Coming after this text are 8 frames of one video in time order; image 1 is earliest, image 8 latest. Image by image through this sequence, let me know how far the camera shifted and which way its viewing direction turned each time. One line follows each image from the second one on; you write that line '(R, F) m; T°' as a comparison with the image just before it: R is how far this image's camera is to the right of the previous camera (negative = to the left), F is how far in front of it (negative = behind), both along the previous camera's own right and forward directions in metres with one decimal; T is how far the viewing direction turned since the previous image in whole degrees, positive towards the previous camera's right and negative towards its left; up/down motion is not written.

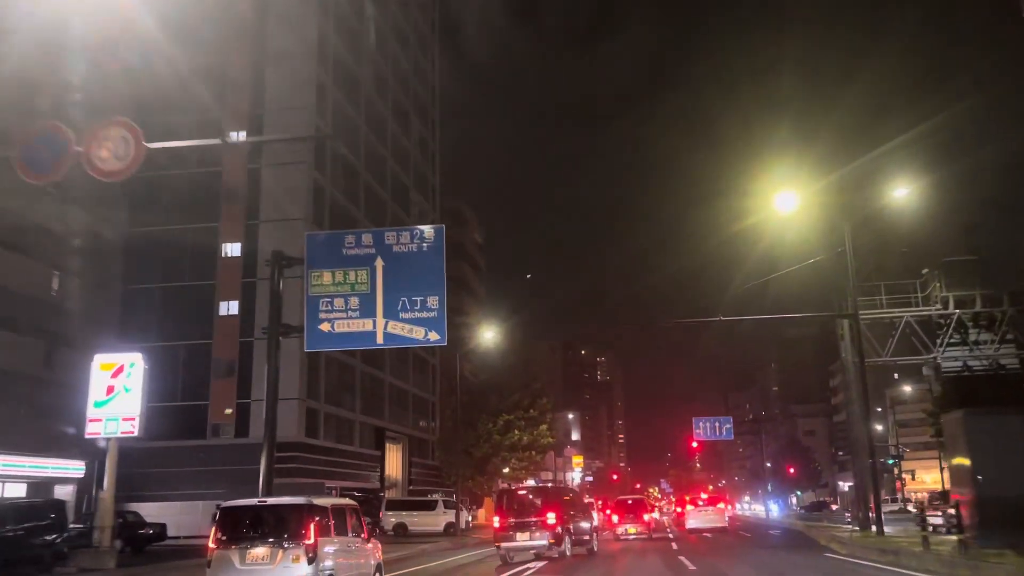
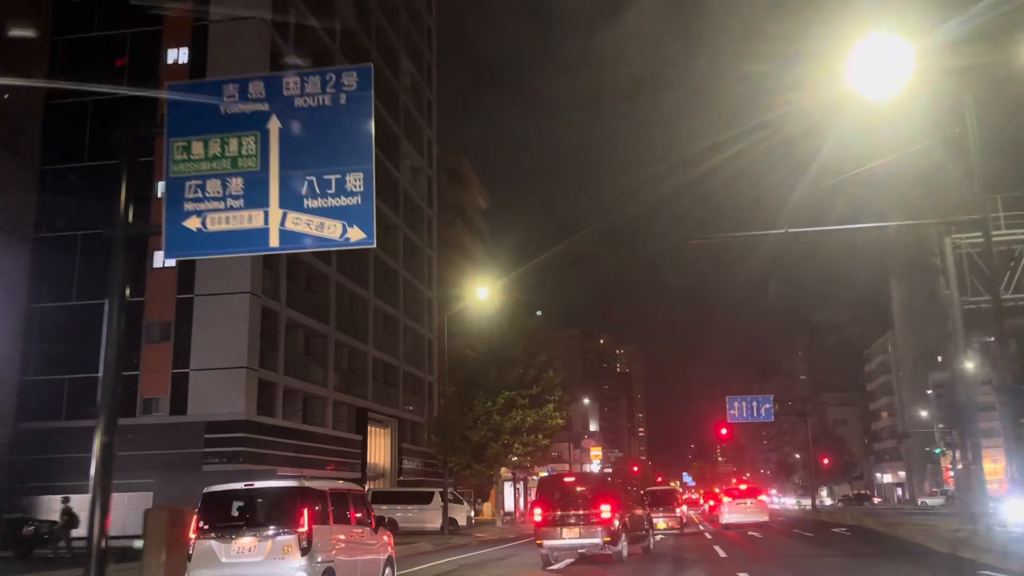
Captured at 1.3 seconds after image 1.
(+0.8, +7.6) m; -1°
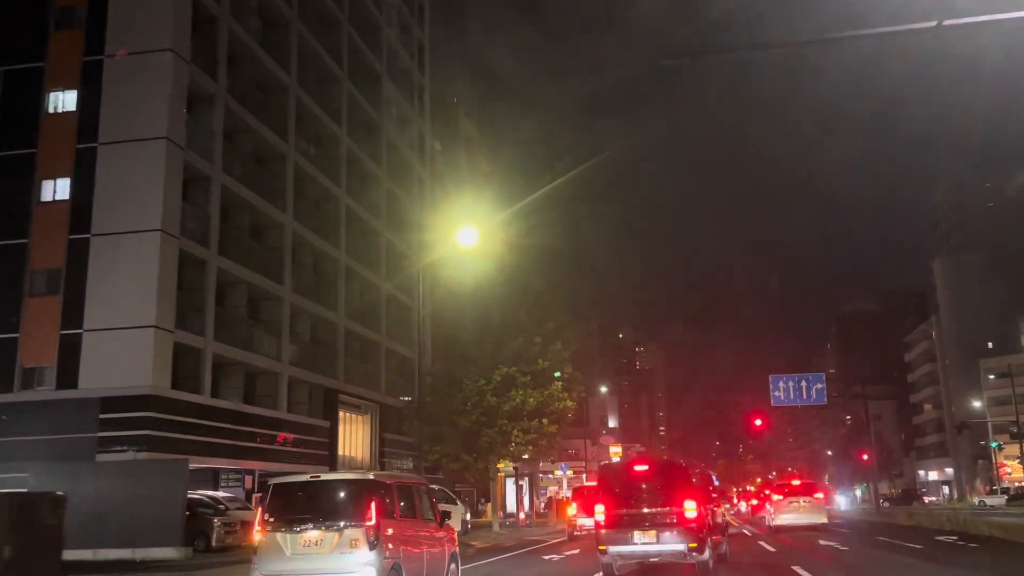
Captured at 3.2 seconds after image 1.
(+0.8, +7.9) m; -1°
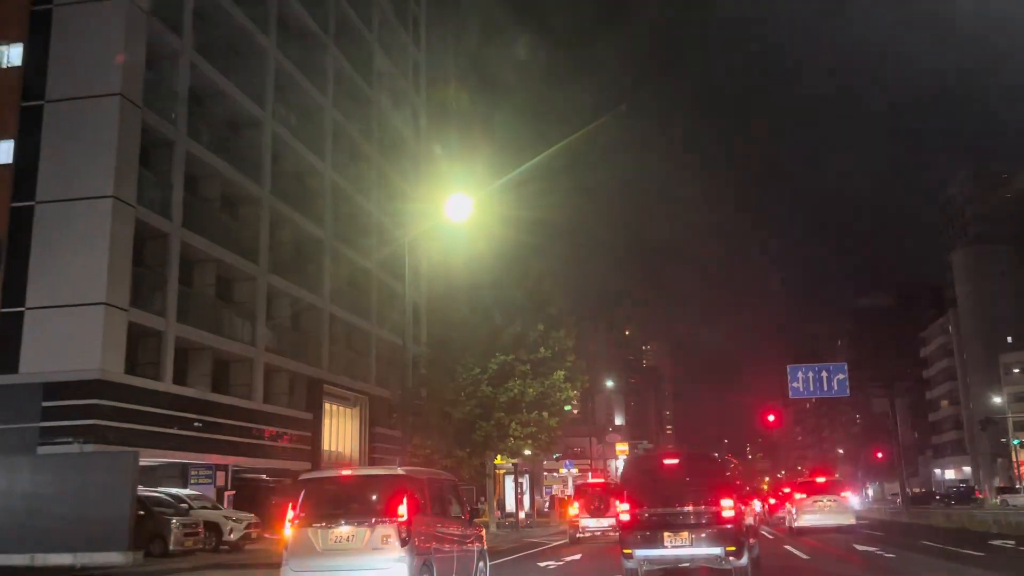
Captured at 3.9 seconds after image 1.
(+0.3, +2.8) m; 0°
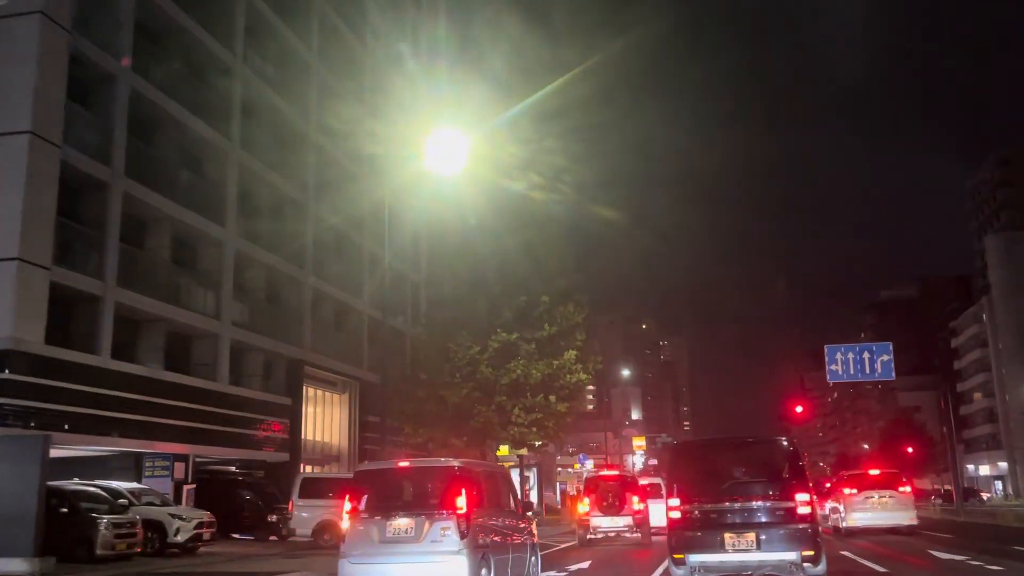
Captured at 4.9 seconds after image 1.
(+0.4, +3.9) m; -1°
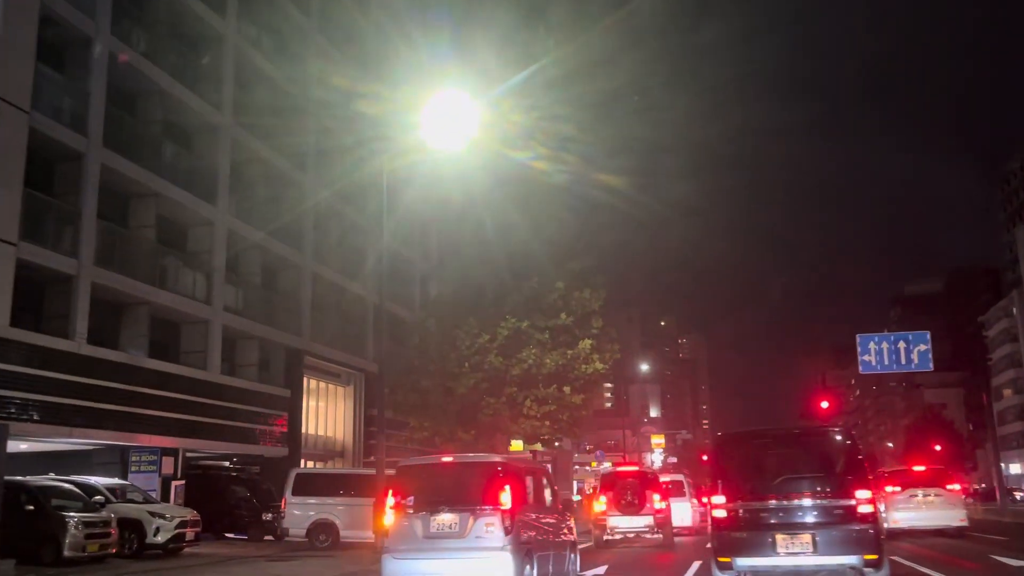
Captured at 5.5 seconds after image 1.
(+0.2, +1.9) m; -1°
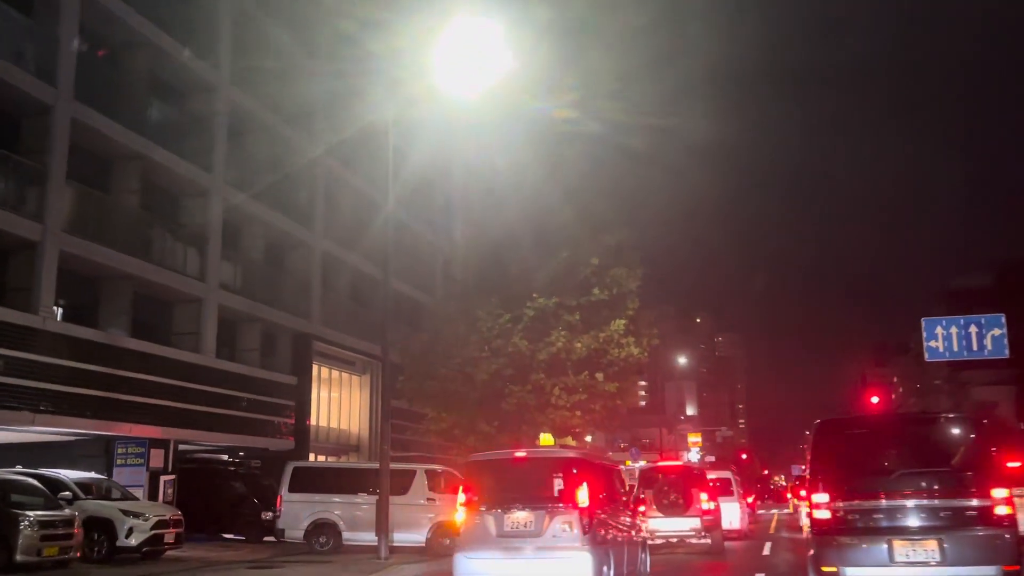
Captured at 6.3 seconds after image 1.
(+0.2, +2.7) m; -2°
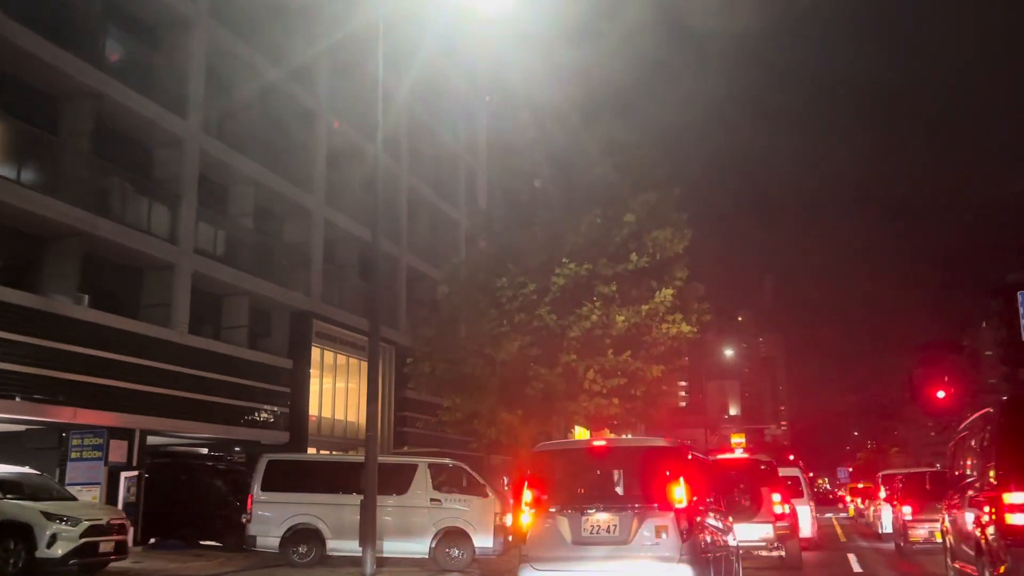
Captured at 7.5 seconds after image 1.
(+0.3, +3.7) m; -2°
